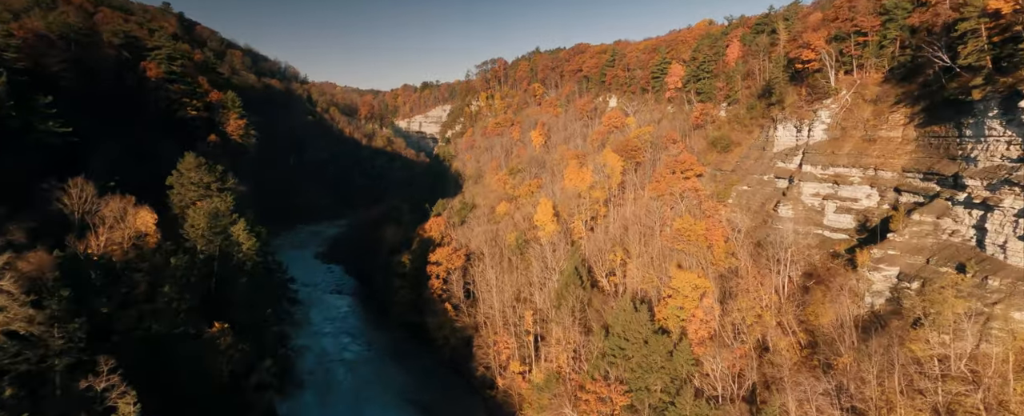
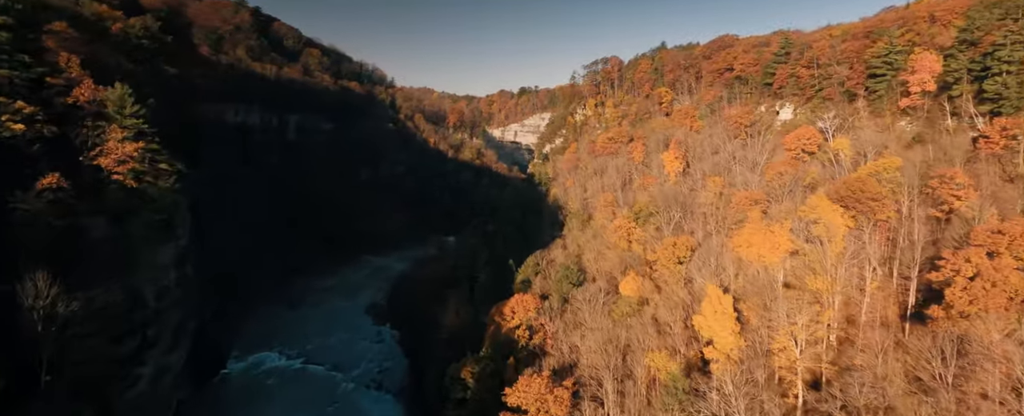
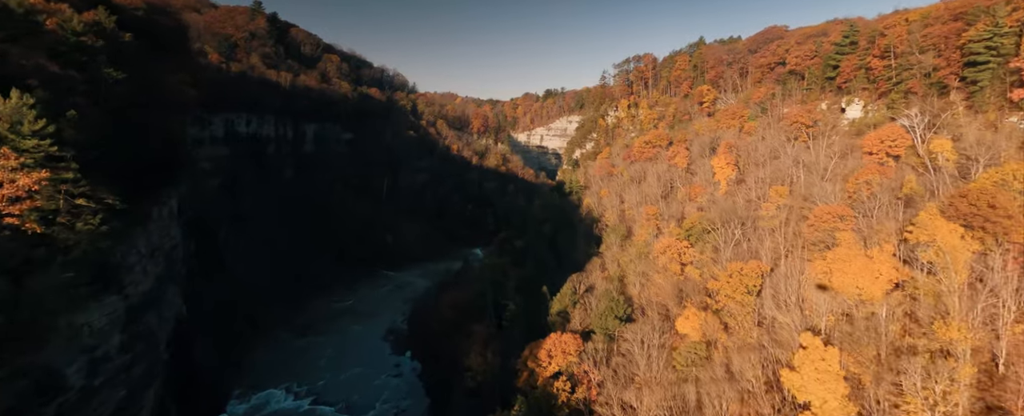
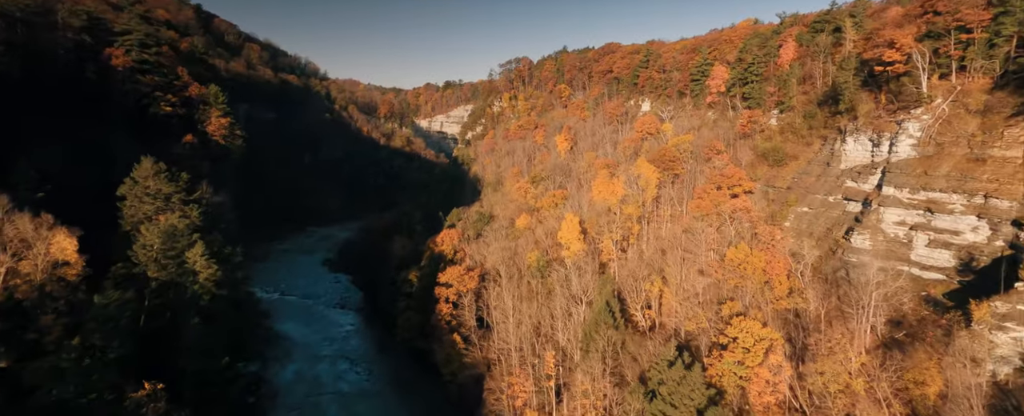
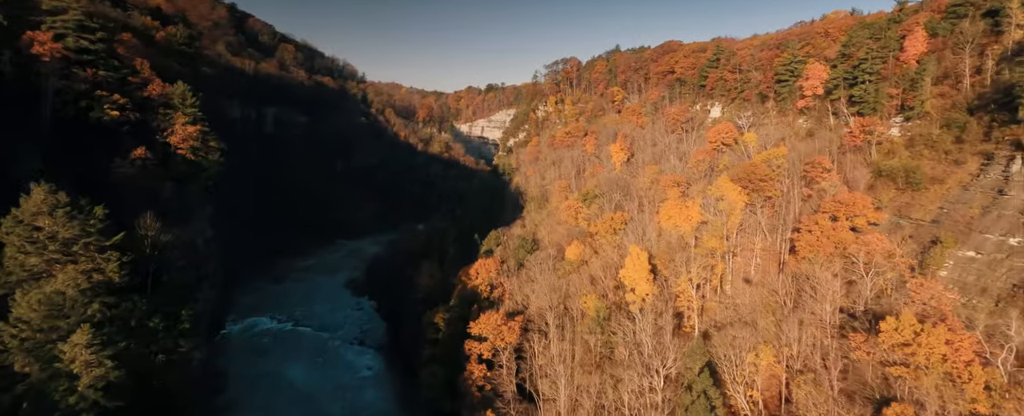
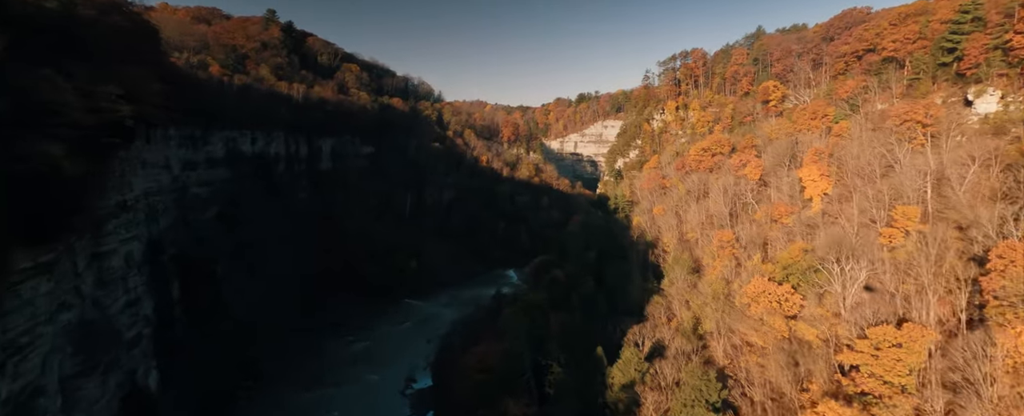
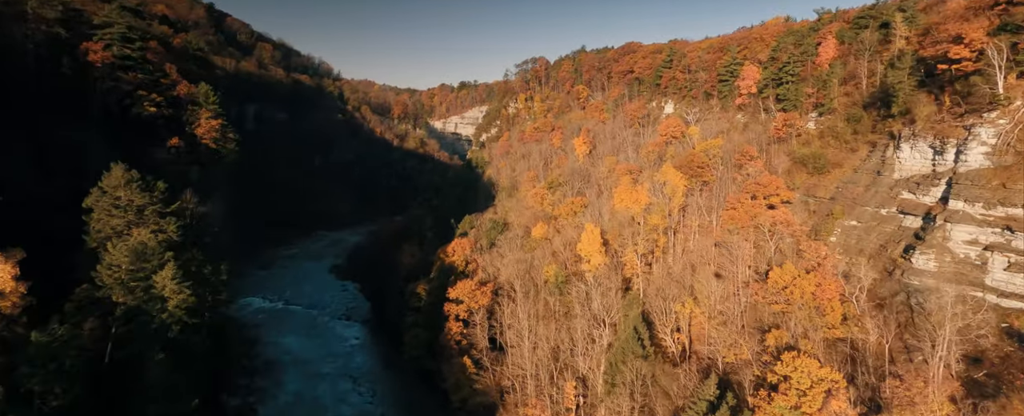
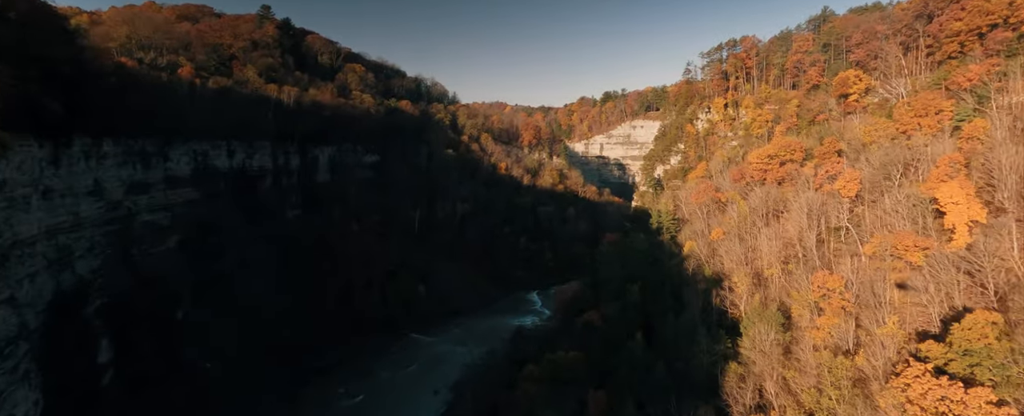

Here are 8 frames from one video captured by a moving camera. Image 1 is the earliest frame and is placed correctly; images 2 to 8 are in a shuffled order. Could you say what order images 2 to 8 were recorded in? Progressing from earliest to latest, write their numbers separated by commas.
4, 7, 5, 2, 3, 6, 8
